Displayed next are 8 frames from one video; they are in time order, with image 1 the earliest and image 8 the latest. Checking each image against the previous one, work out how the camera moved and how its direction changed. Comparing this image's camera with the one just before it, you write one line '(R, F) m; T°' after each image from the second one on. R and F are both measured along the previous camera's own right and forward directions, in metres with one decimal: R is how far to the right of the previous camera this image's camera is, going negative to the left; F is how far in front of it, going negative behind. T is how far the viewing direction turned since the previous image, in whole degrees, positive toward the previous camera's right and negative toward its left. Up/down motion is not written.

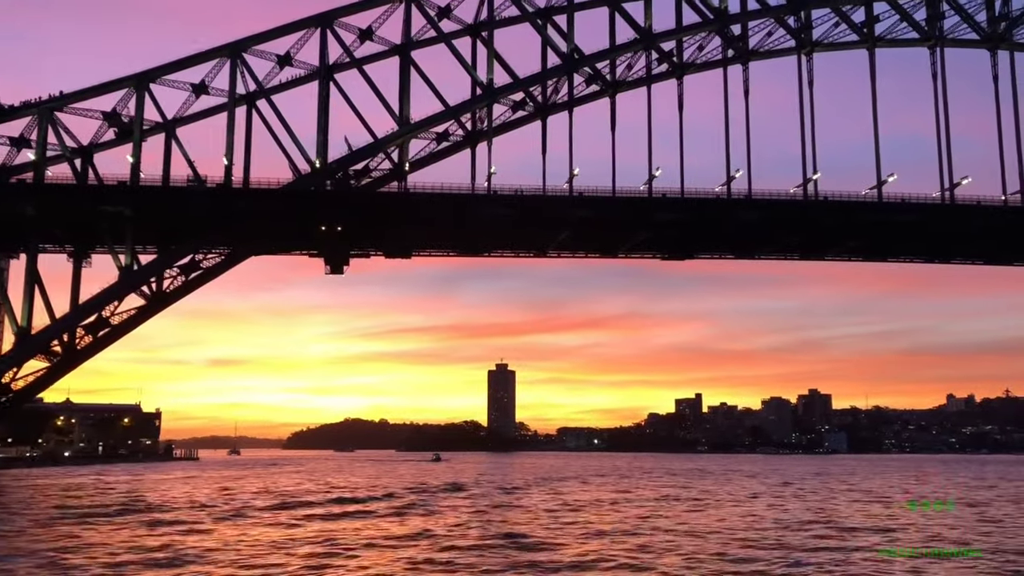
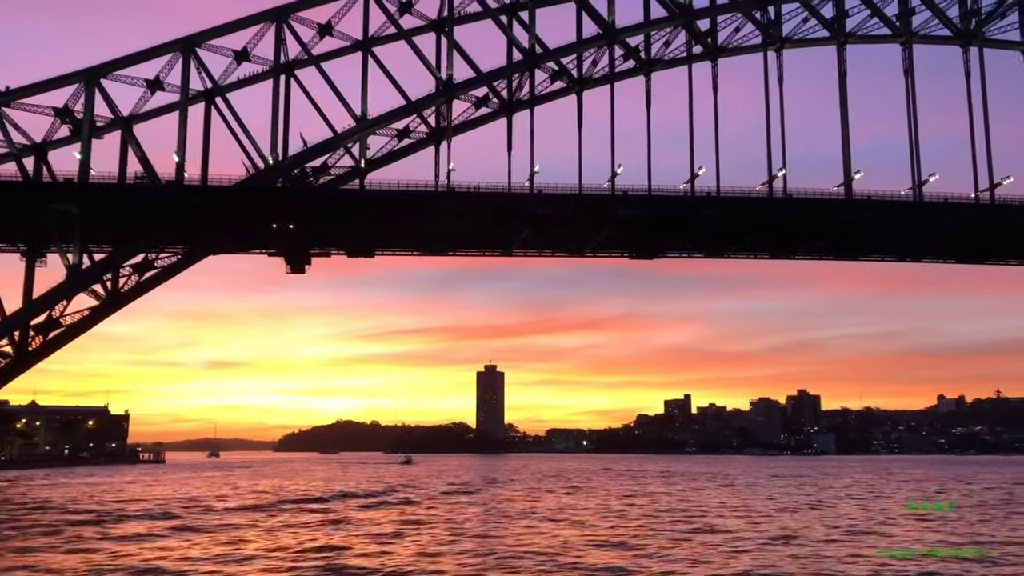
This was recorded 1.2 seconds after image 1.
(+1.5, +0.8) m; 0°
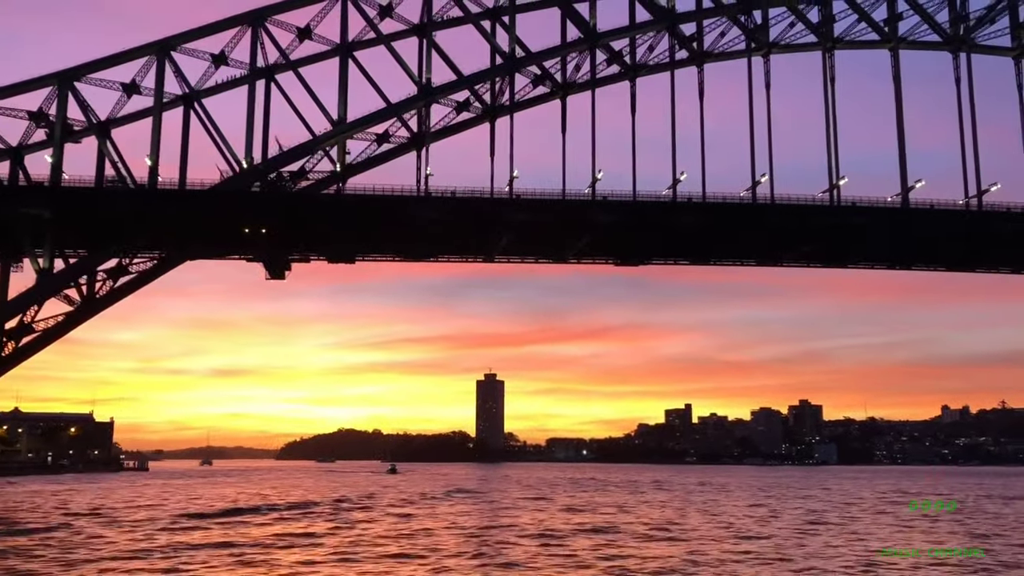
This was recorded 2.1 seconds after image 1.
(+1.1, +0.6) m; 0°
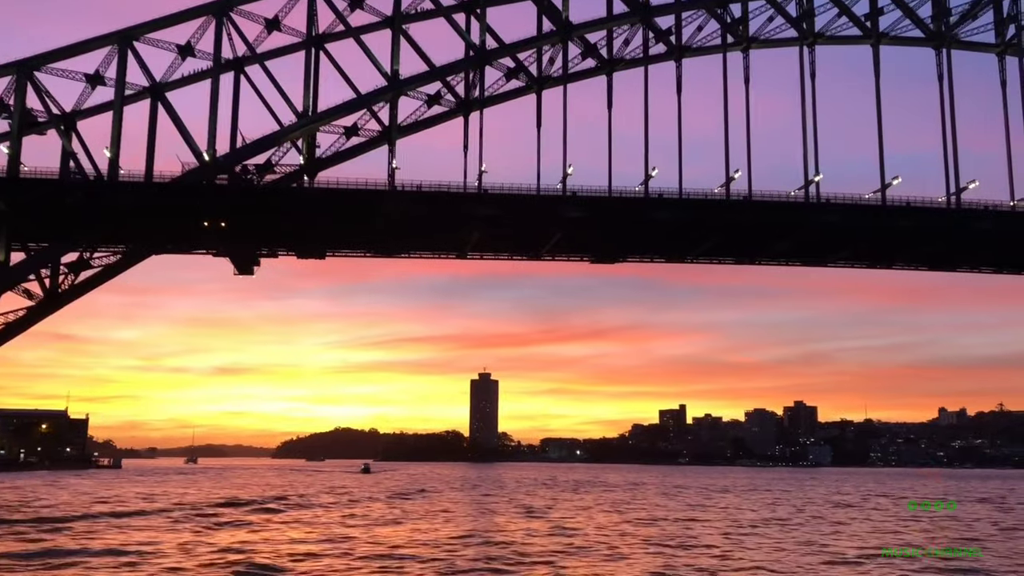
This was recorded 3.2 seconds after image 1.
(+1.3, +0.7) m; 0°
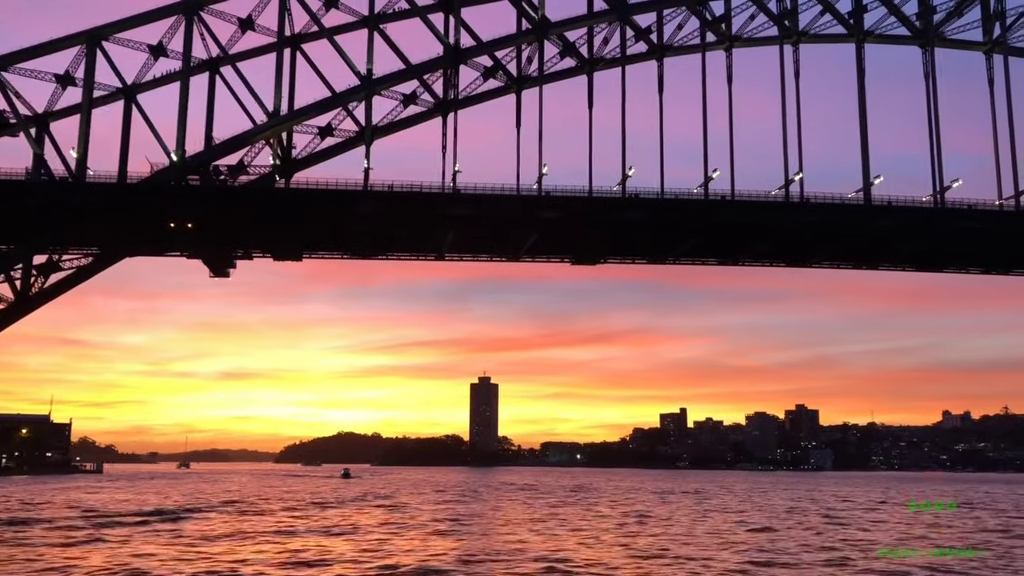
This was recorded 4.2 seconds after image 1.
(+1.3, +0.6) m; 0°
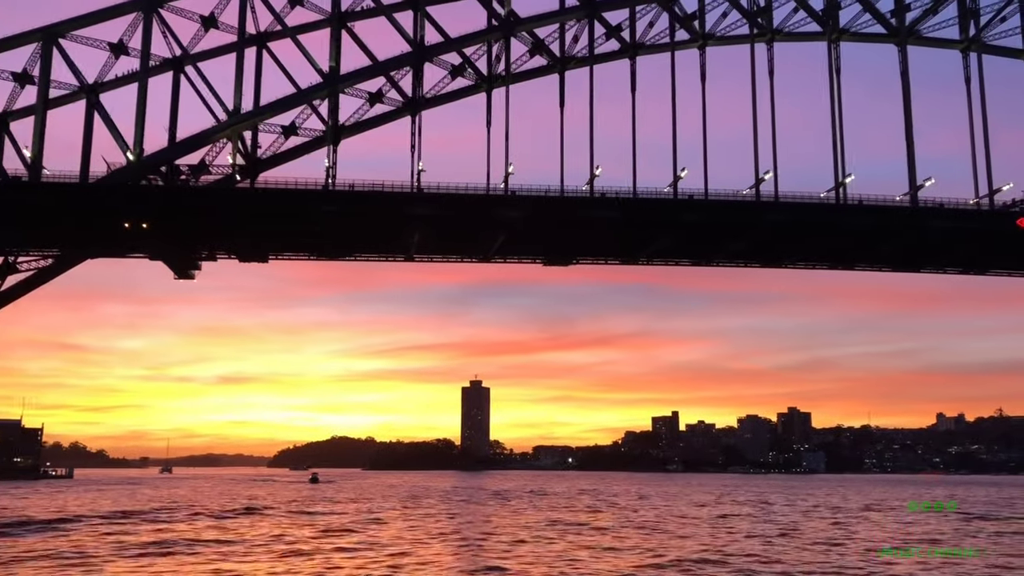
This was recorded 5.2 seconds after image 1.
(+1.3, +0.7) m; 0°
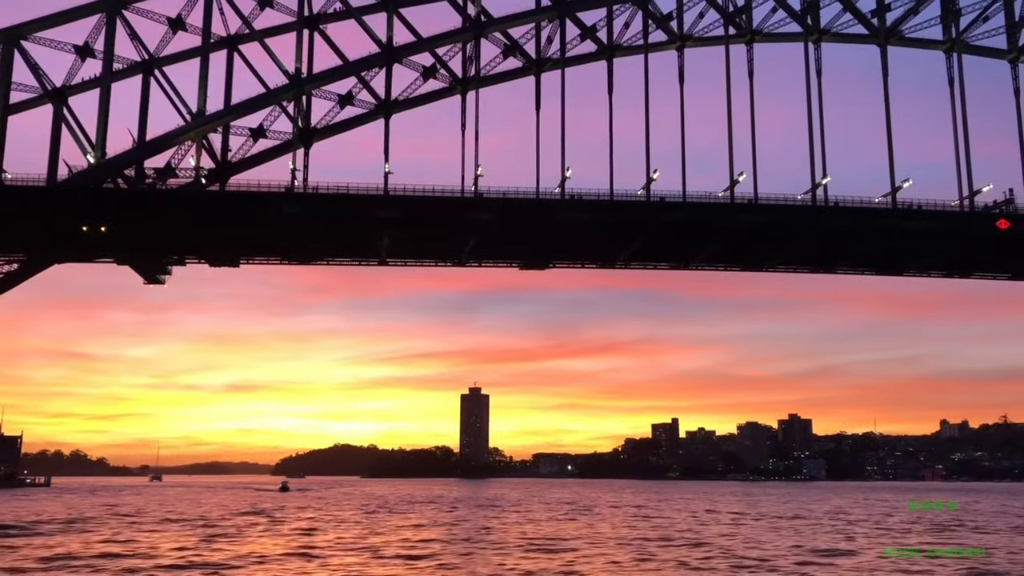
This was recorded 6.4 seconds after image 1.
(+1.4, +0.7) m; 0°
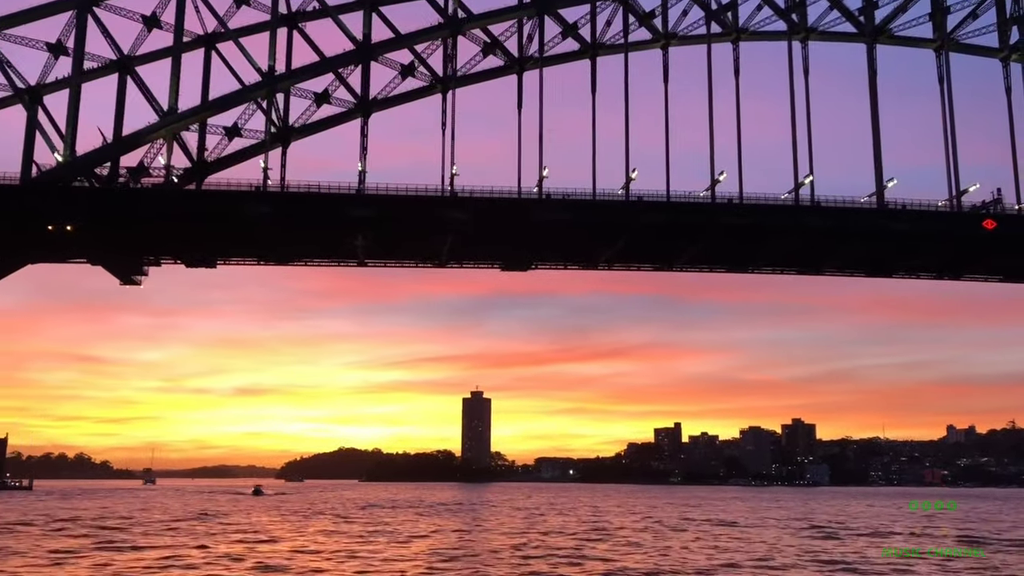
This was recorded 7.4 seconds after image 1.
(+1.3, +0.7) m; 0°
